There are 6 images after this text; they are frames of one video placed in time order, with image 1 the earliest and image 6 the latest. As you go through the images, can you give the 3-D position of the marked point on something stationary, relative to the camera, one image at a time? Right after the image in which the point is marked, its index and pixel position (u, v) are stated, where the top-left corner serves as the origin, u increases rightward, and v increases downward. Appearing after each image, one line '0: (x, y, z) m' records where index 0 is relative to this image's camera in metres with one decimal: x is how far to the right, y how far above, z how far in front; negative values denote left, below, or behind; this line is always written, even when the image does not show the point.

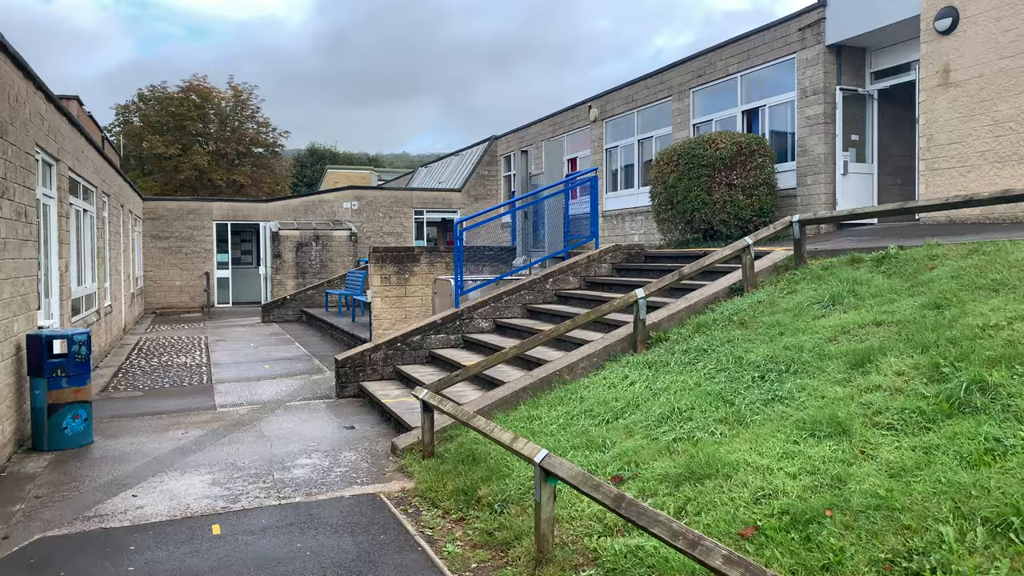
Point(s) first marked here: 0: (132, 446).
0: (-3.1, -1.3, +6.8) m
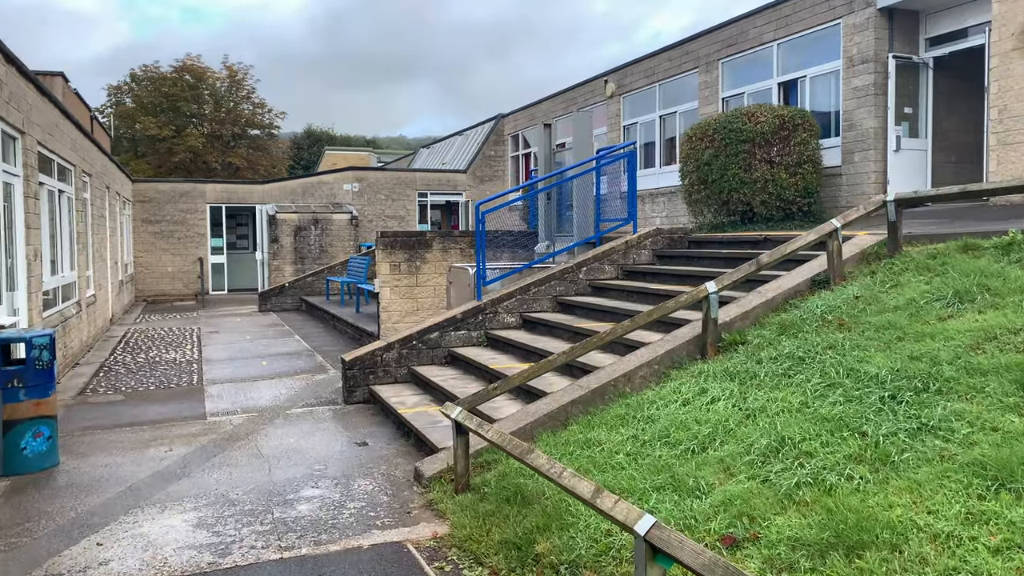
0: (-2.8, -1.3, +5.7) m
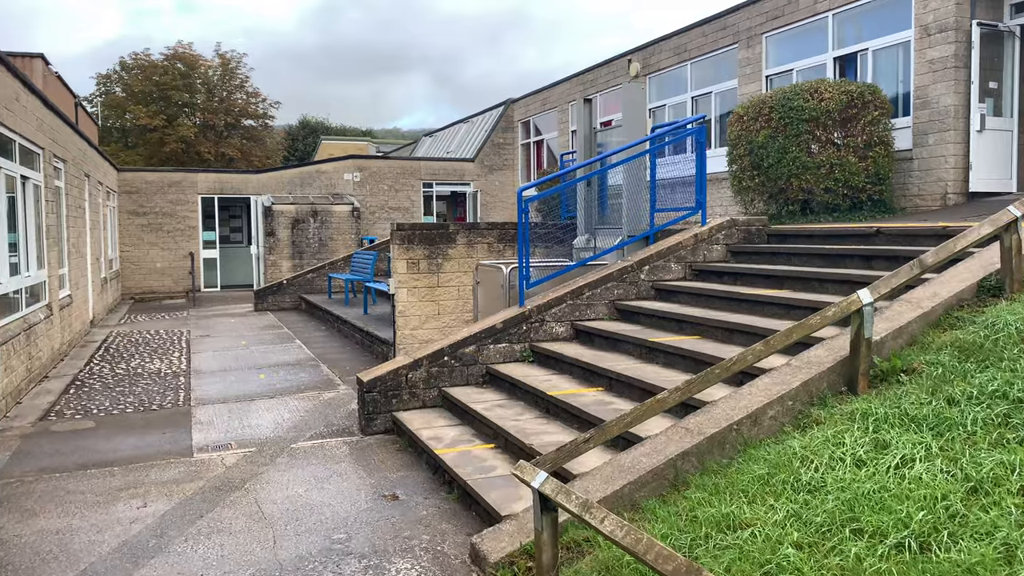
0: (-2.4, -1.3, +4.3) m
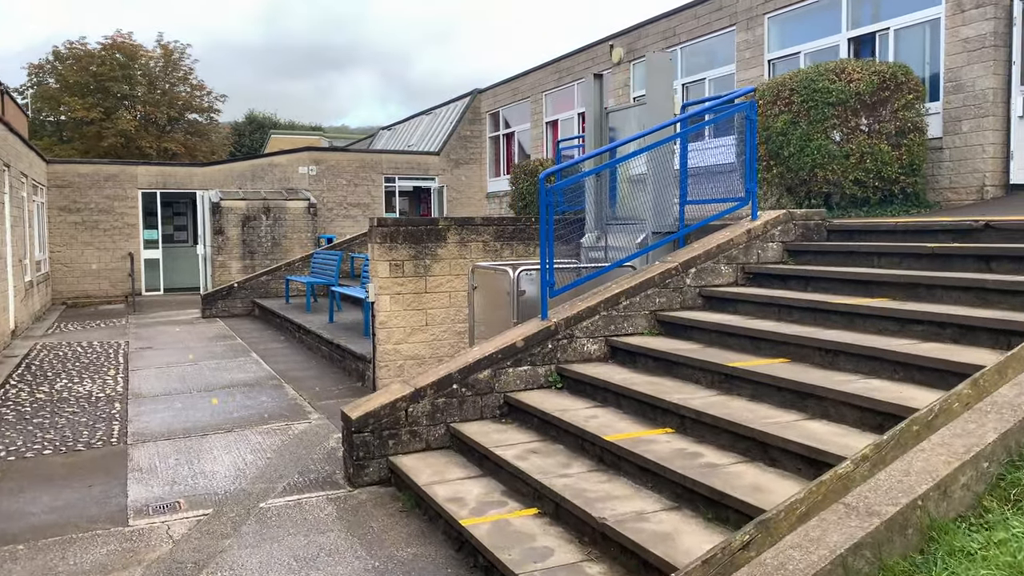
0: (-2.1, -1.4, +2.9) m
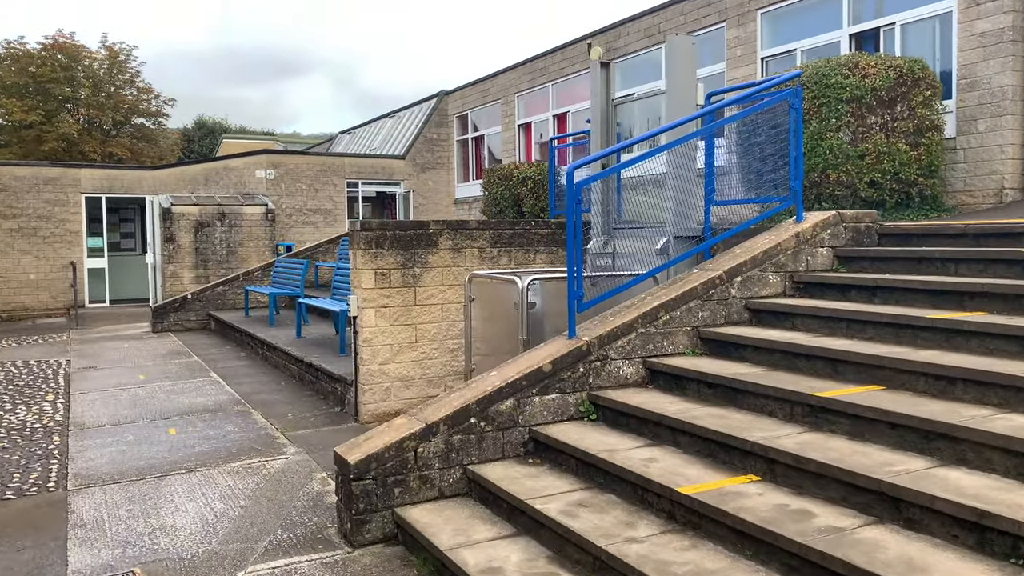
0: (-1.8, -1.4, +1.9) m
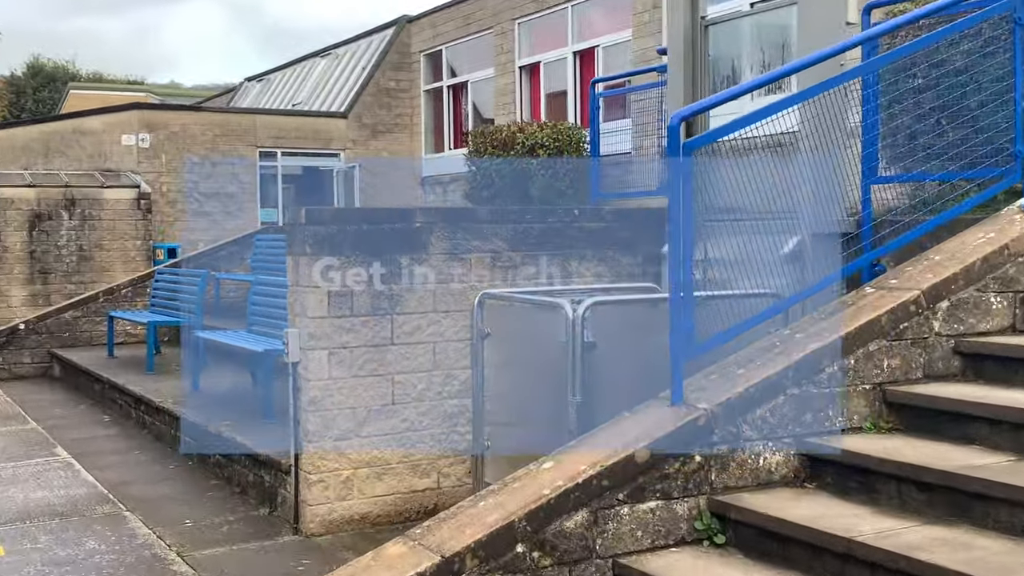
0: (-1.0, -1.7, -0.7) m
